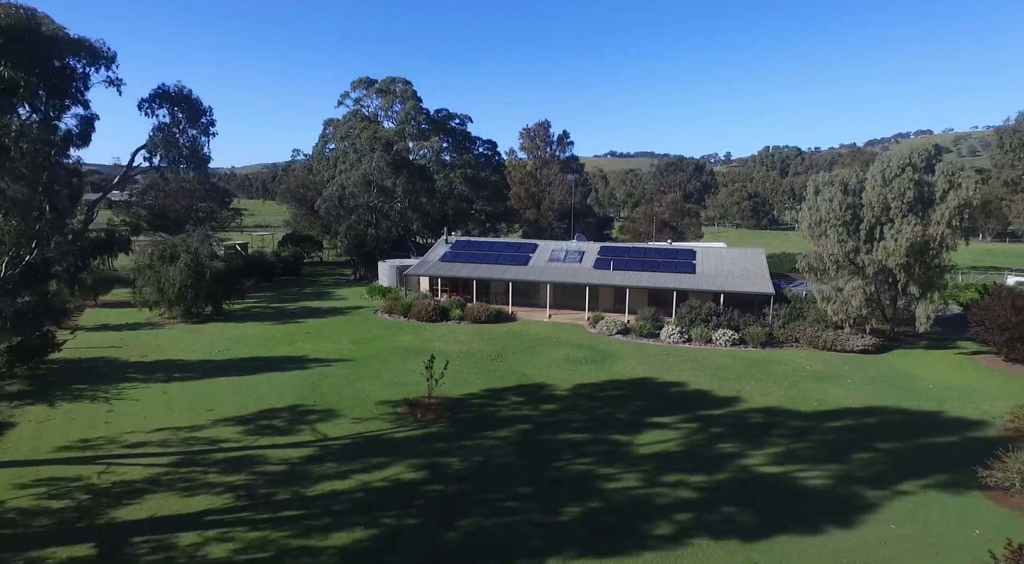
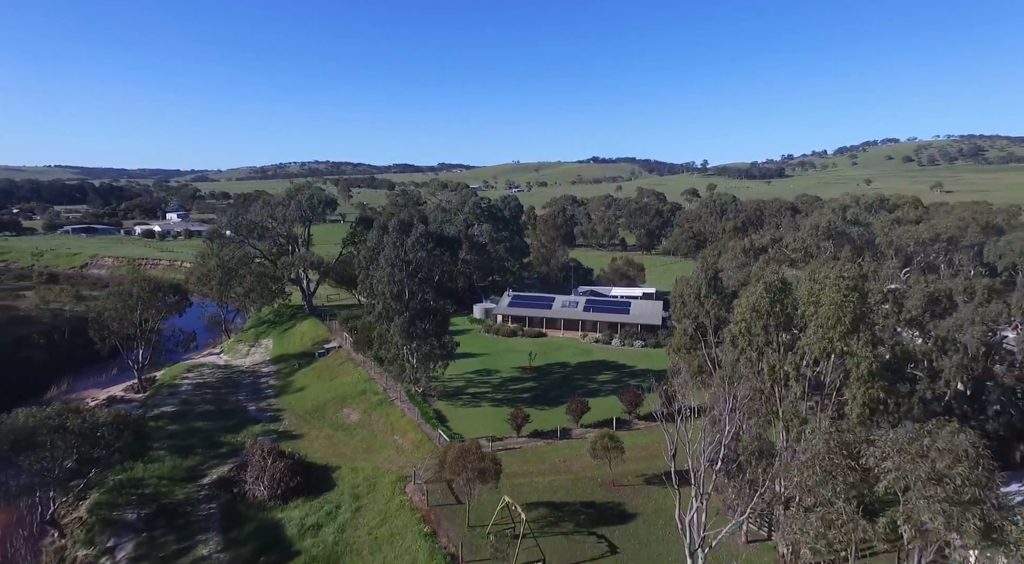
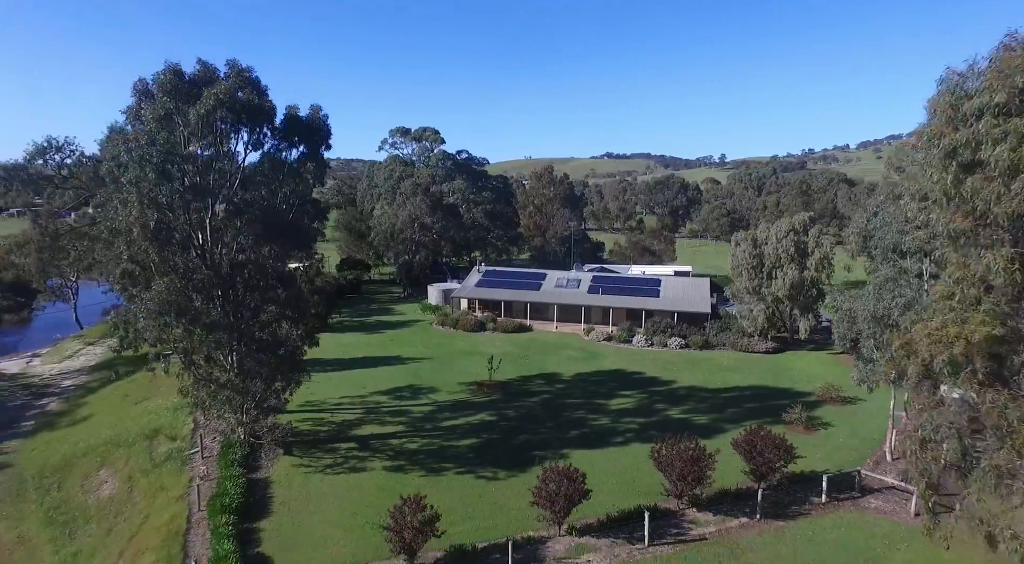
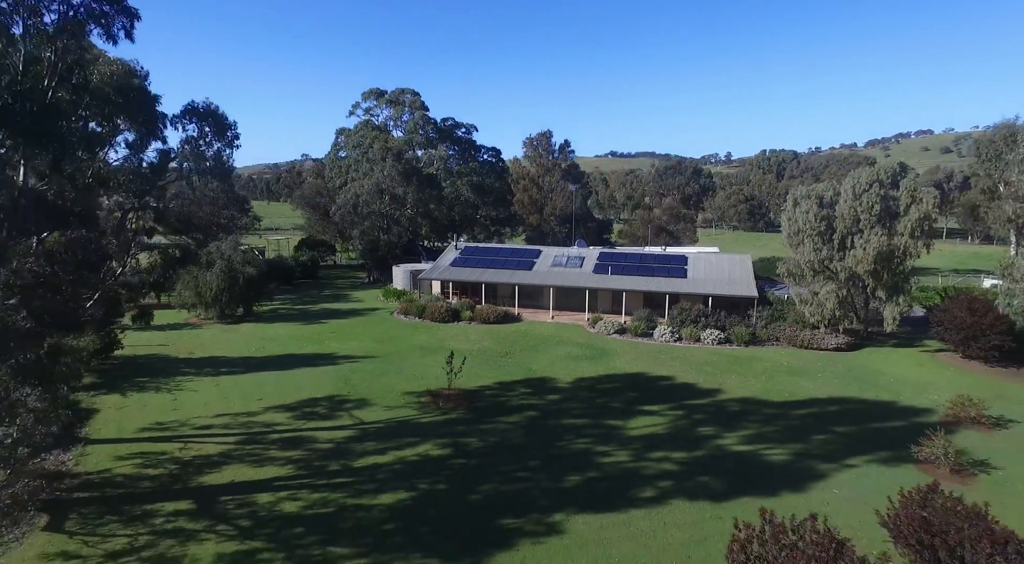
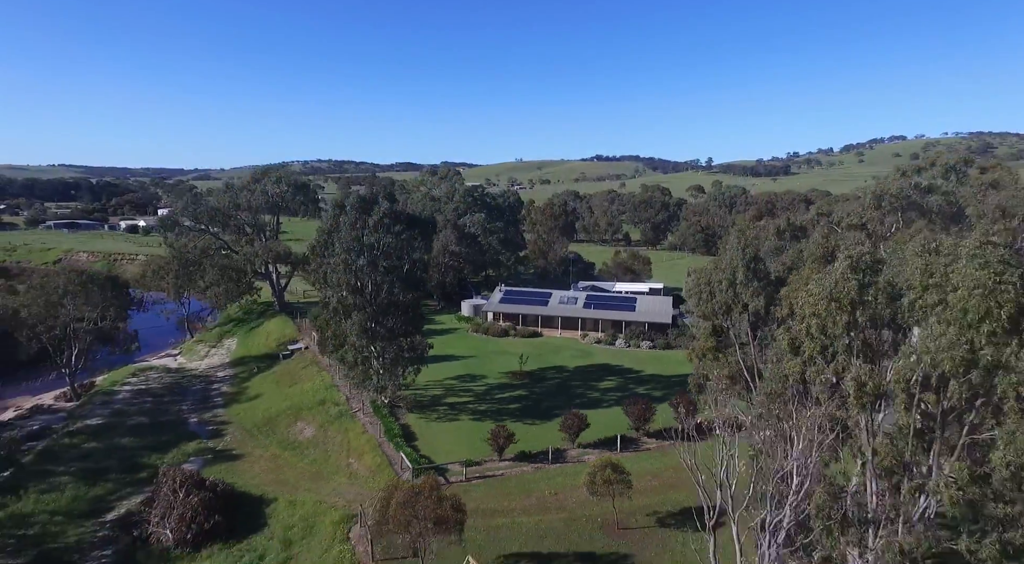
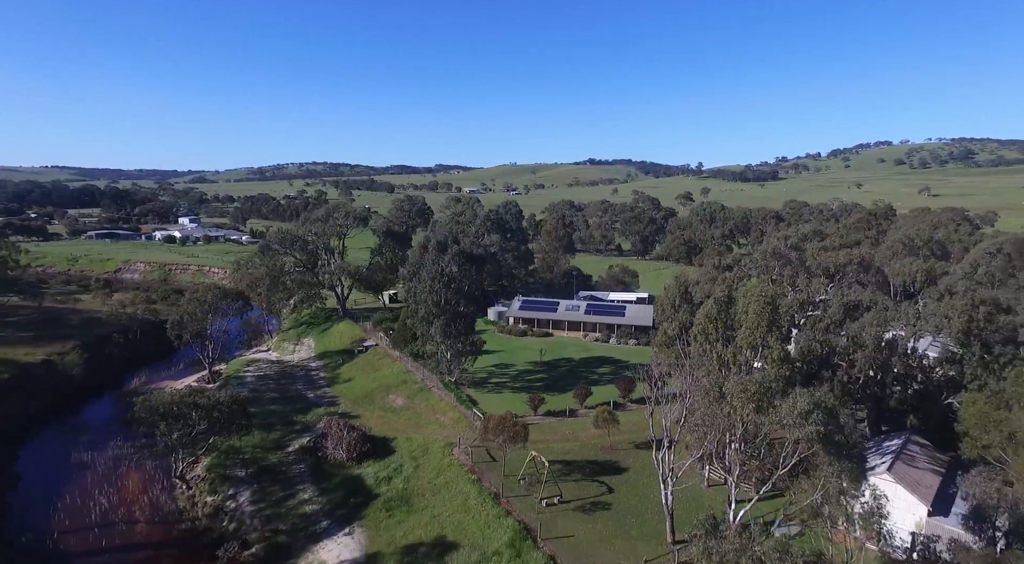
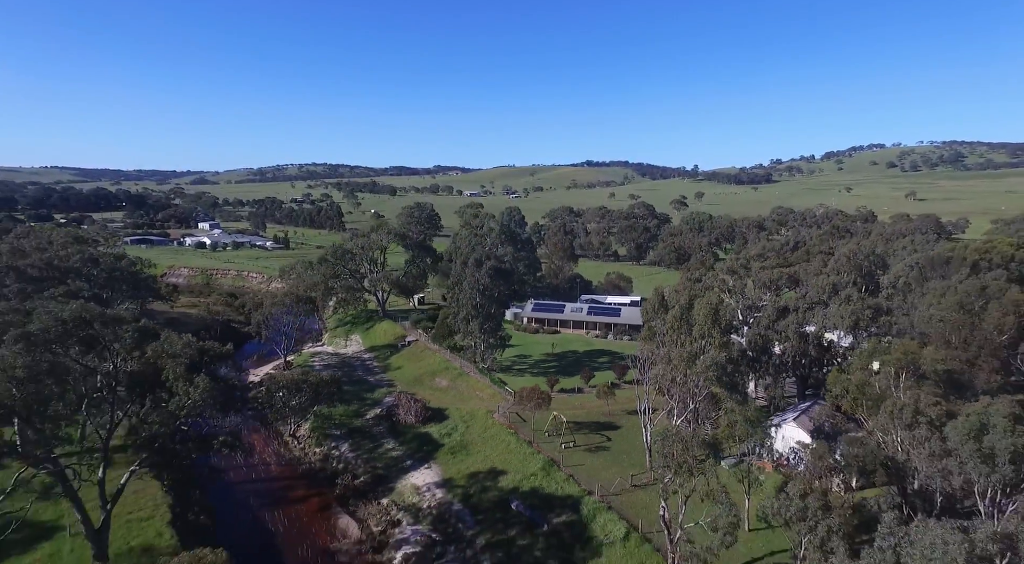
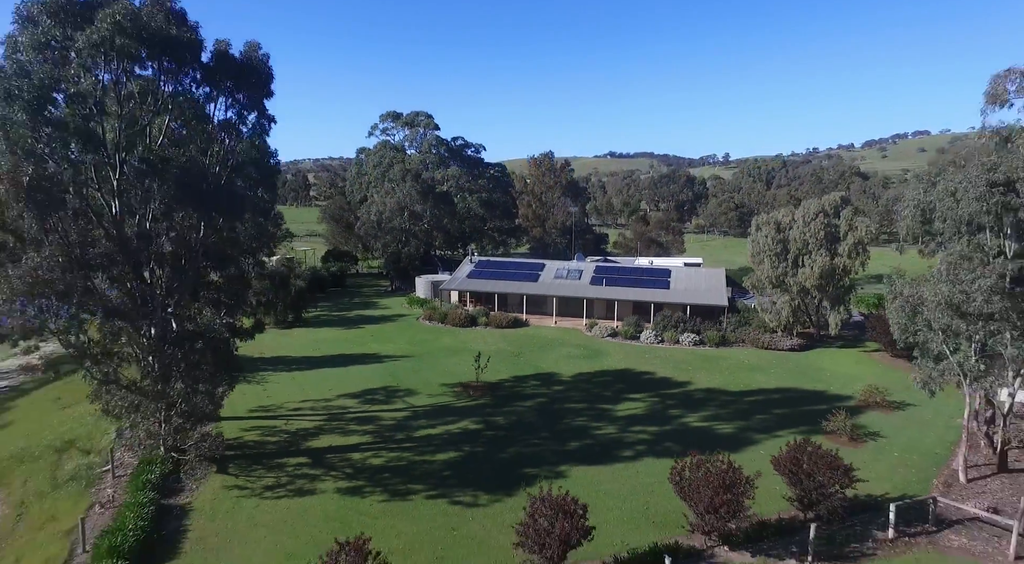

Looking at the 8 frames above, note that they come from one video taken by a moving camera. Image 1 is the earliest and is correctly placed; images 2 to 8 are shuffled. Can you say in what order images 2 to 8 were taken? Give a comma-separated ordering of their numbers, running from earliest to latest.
4, 8, 3, 5, 2, 6, 7
